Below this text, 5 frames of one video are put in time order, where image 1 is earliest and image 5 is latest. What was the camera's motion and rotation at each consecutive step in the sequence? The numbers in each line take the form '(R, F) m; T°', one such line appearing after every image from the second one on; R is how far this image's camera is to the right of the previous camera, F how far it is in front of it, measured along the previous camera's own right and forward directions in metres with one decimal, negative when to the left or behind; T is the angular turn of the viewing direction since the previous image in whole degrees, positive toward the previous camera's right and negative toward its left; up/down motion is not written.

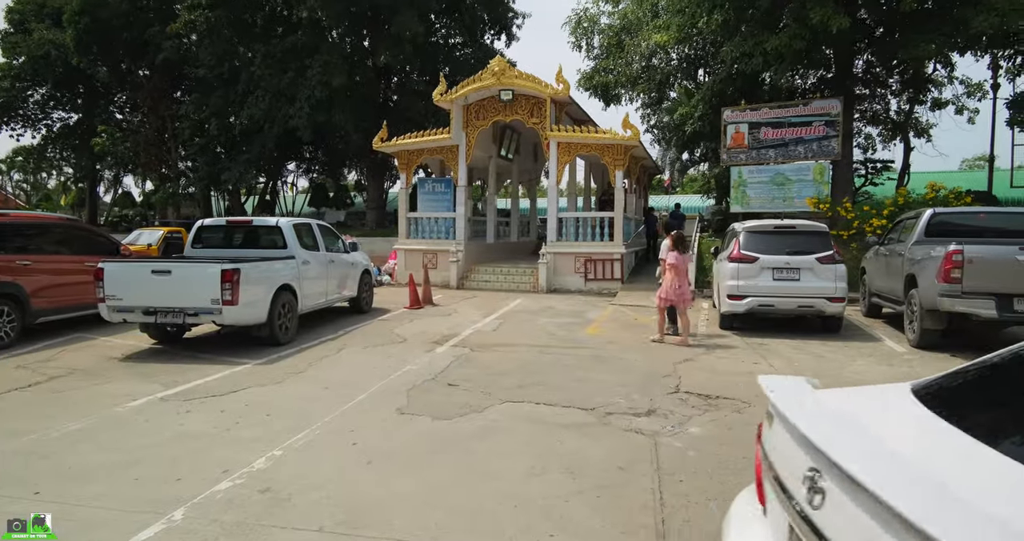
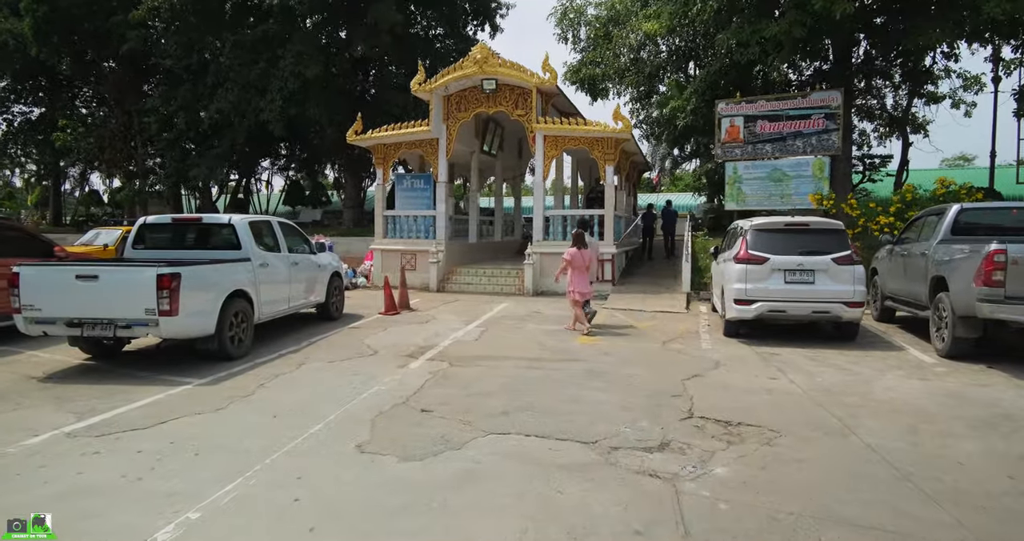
(0.0, +1.0) m; +1°
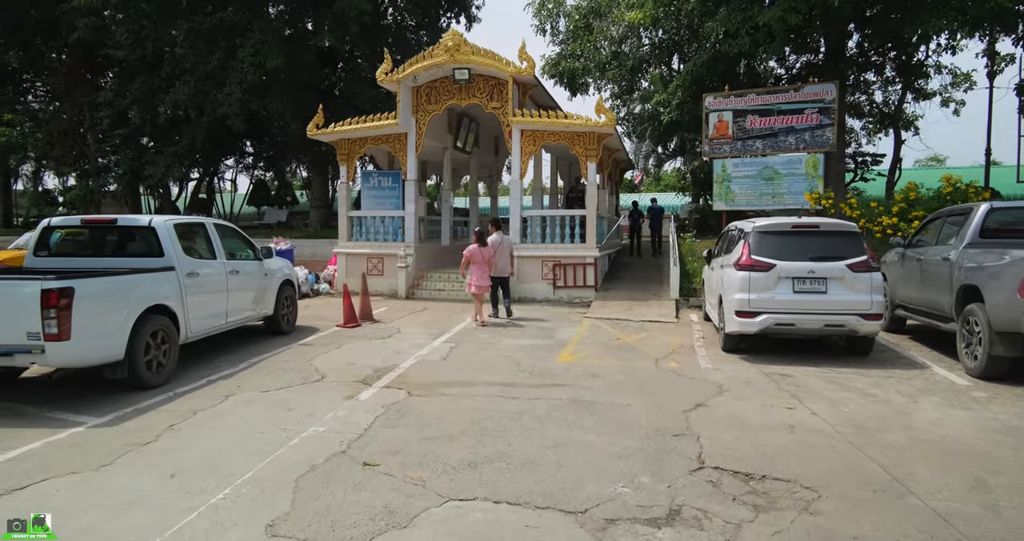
(+0.1, +1.1) m; +2°
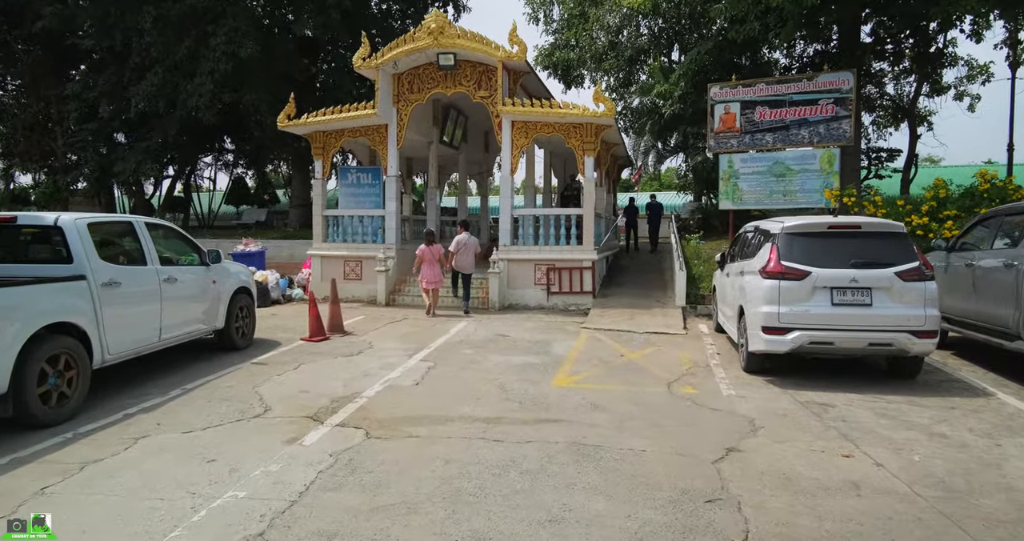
(+0.1, +1.2) m; +1°
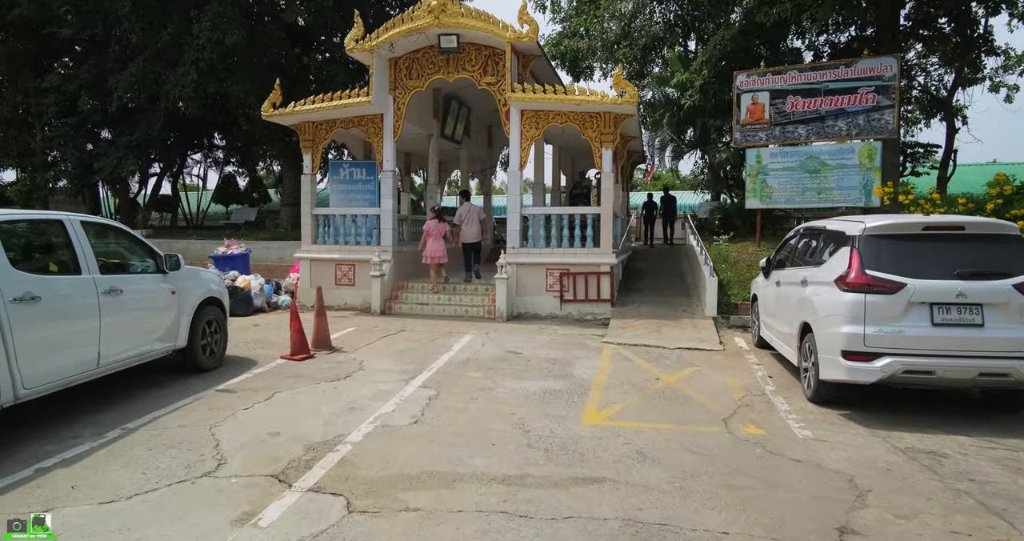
(-0.2, +1.2) m; 0°
